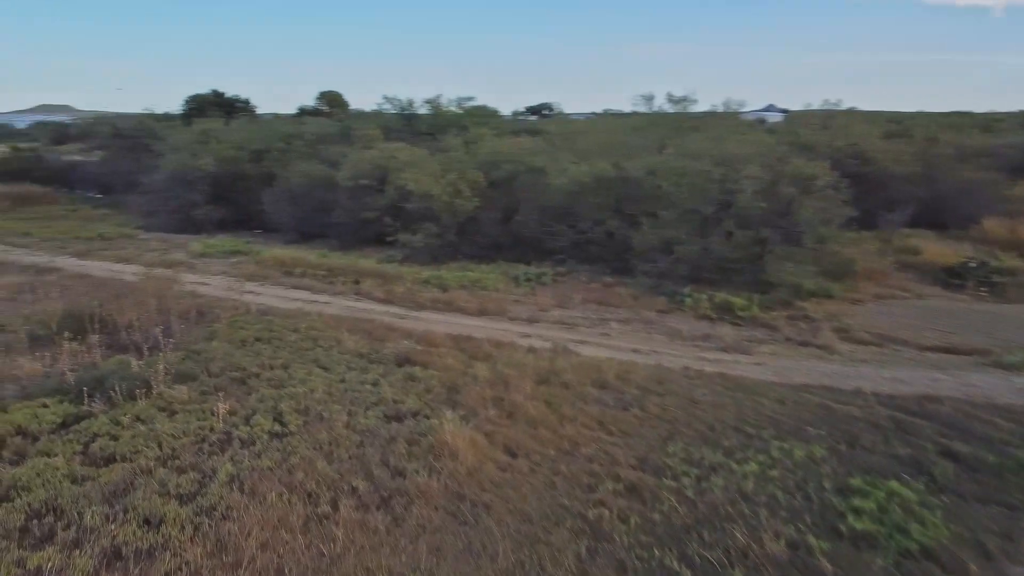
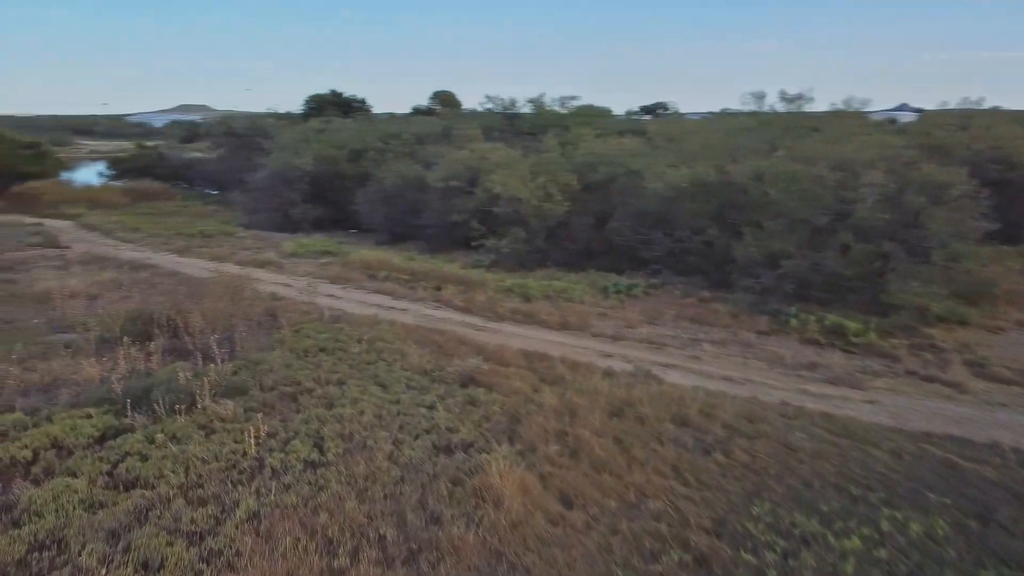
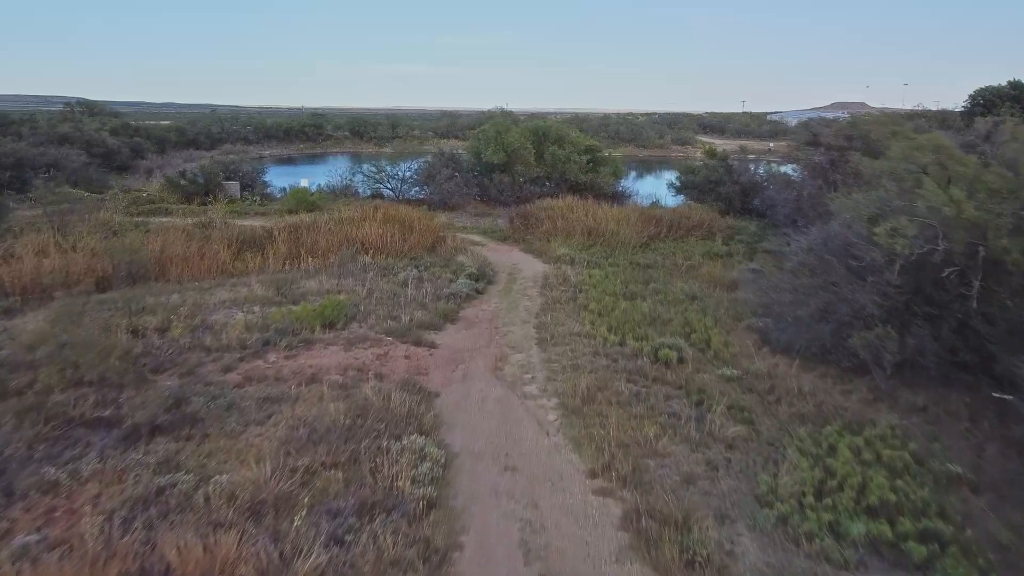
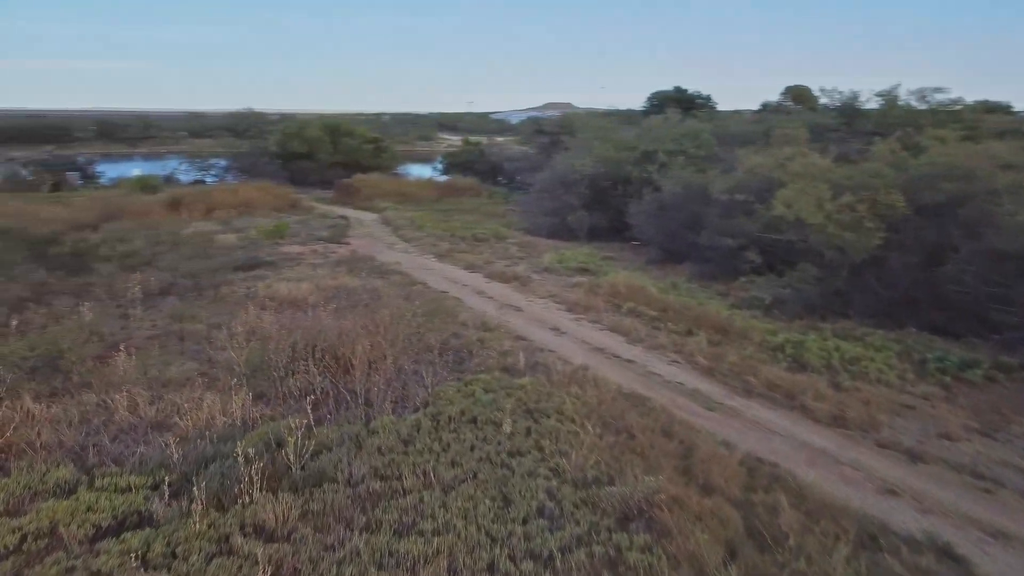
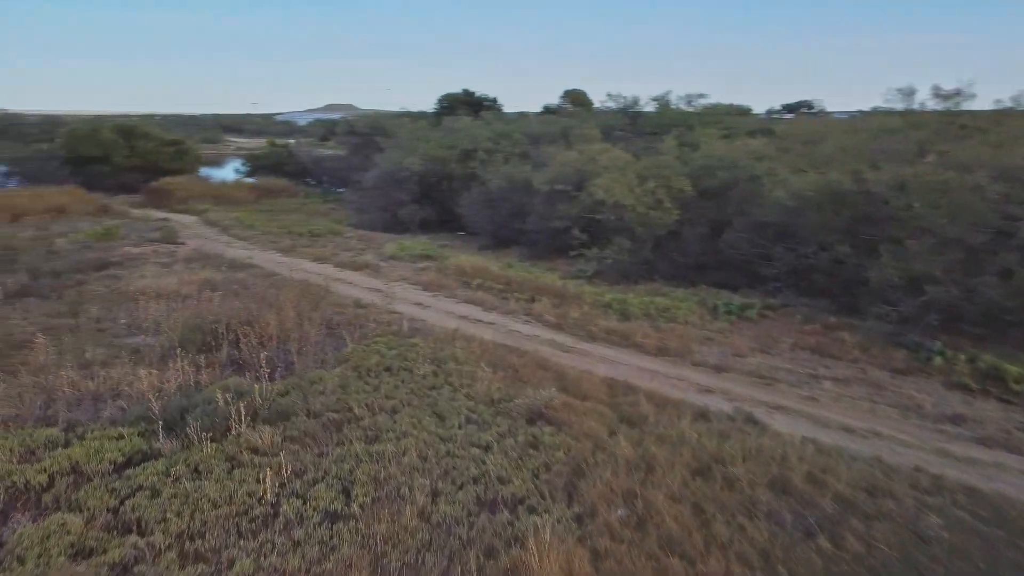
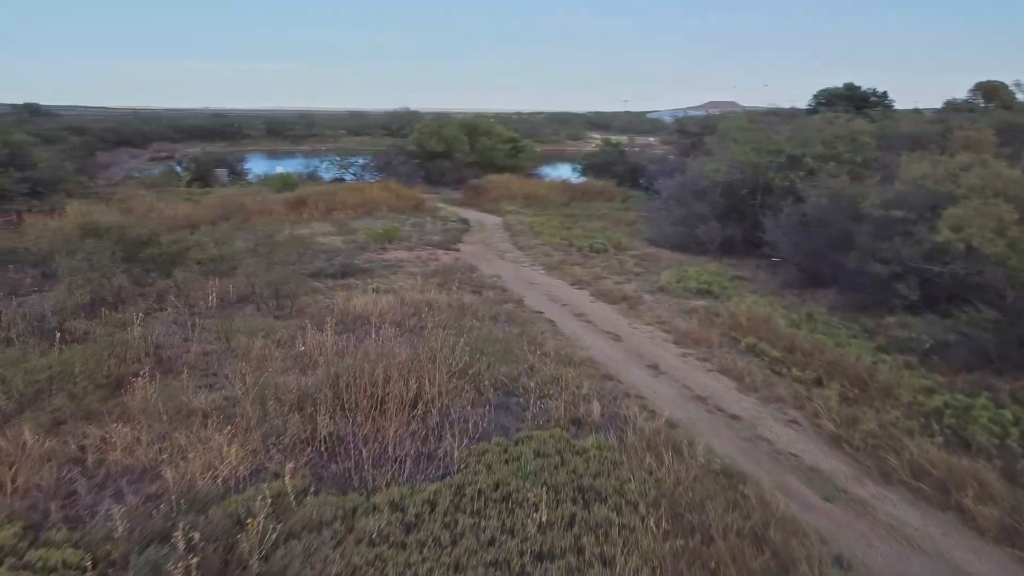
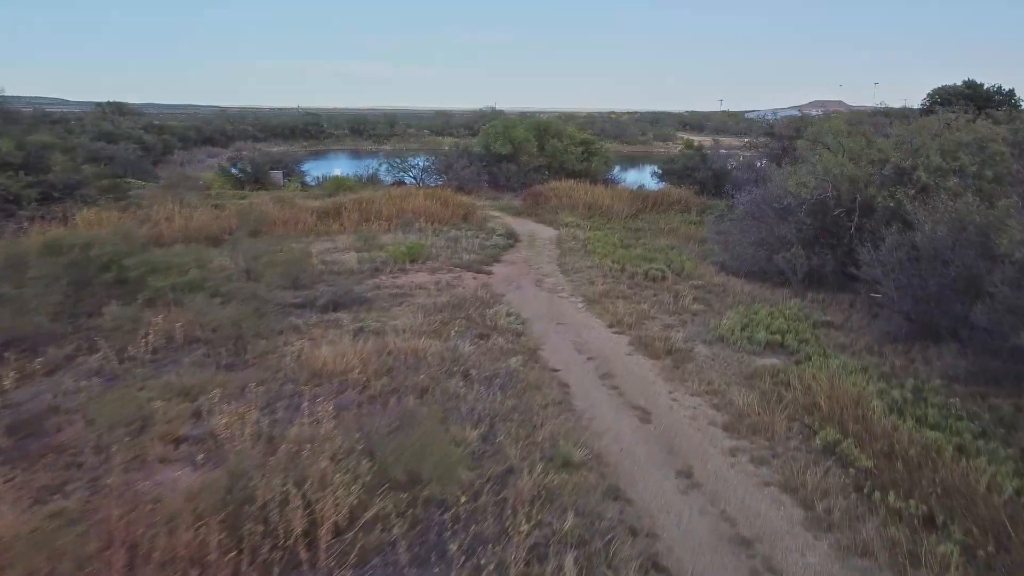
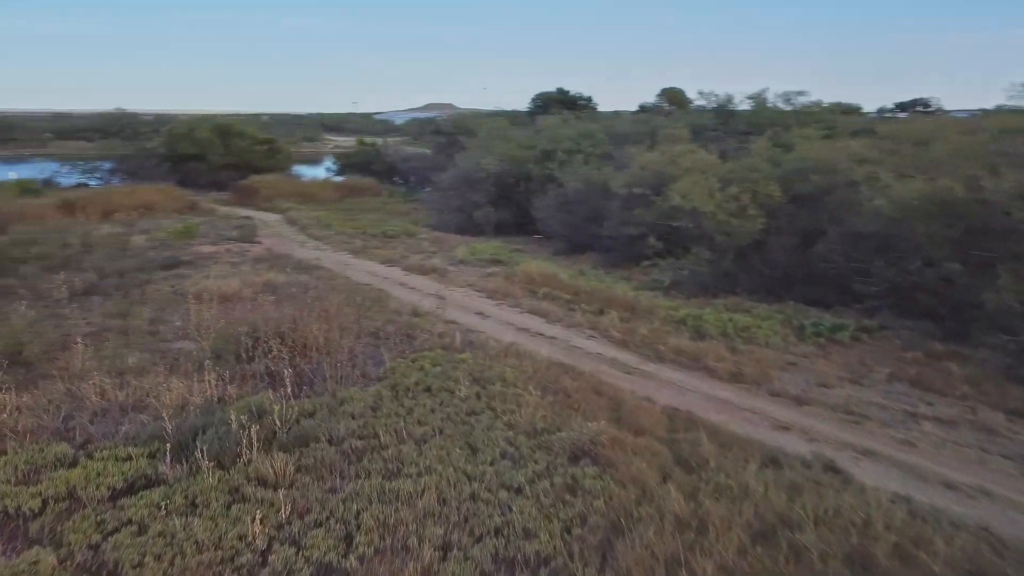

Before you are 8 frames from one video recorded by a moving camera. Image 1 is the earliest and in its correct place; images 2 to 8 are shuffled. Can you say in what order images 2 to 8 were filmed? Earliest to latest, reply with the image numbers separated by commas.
2, 5, 8, 4, 6, 7, 3
